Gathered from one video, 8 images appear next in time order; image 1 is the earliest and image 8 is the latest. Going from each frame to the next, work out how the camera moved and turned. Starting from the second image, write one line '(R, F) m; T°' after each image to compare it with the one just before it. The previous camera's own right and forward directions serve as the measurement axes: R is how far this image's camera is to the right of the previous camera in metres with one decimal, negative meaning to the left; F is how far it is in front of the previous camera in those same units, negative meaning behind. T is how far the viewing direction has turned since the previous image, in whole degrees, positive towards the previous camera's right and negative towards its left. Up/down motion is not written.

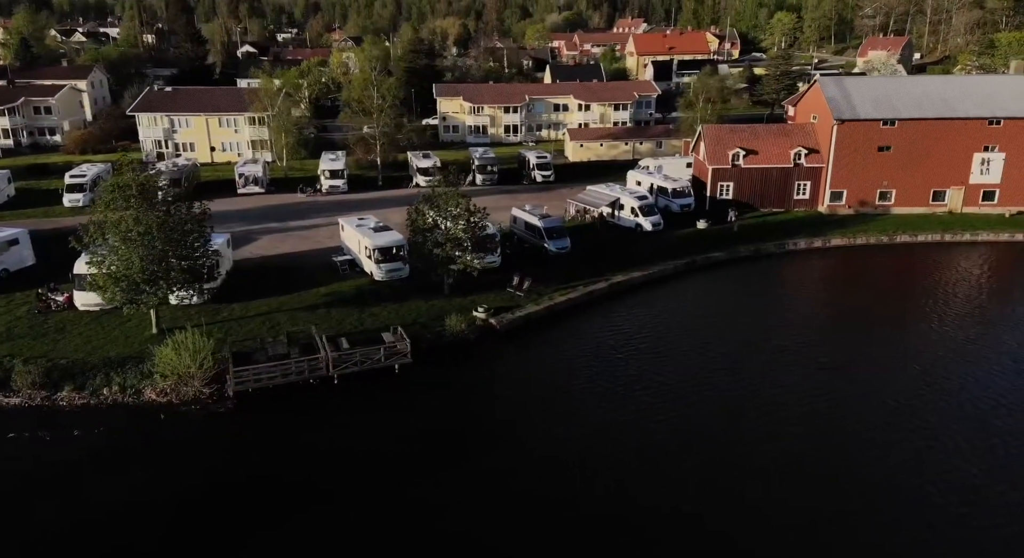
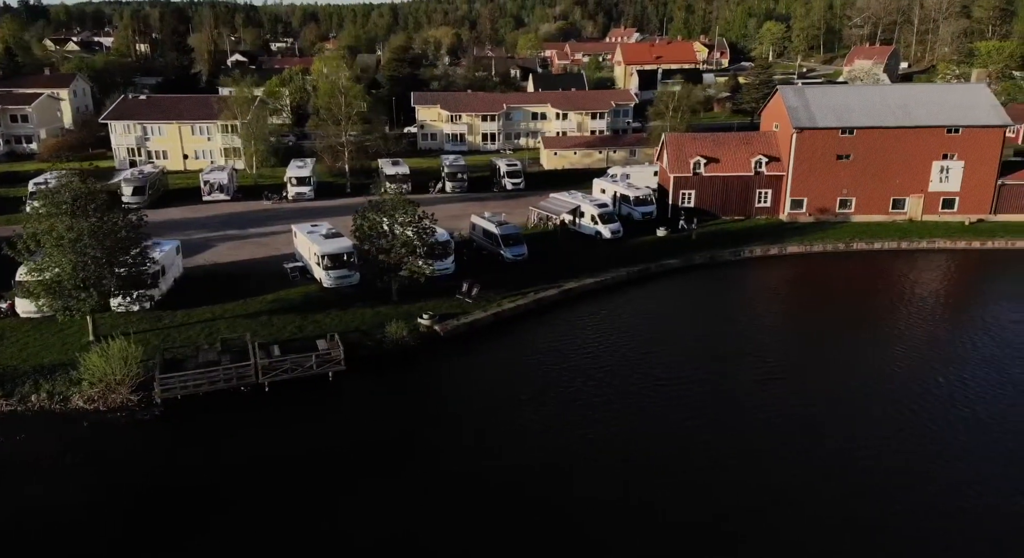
(+2.1, 0.0) m; 0°
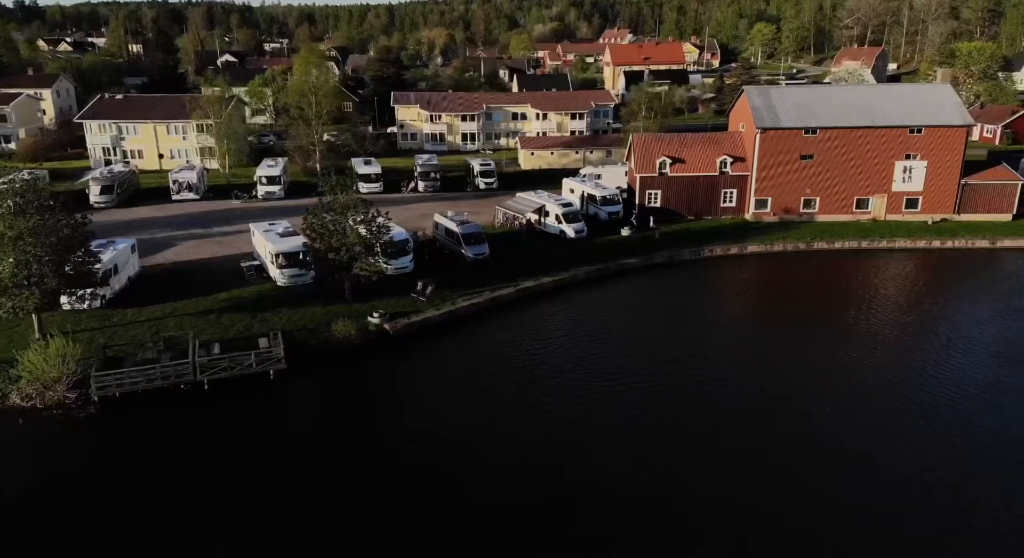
(+1.9, 0.0) m; 0°
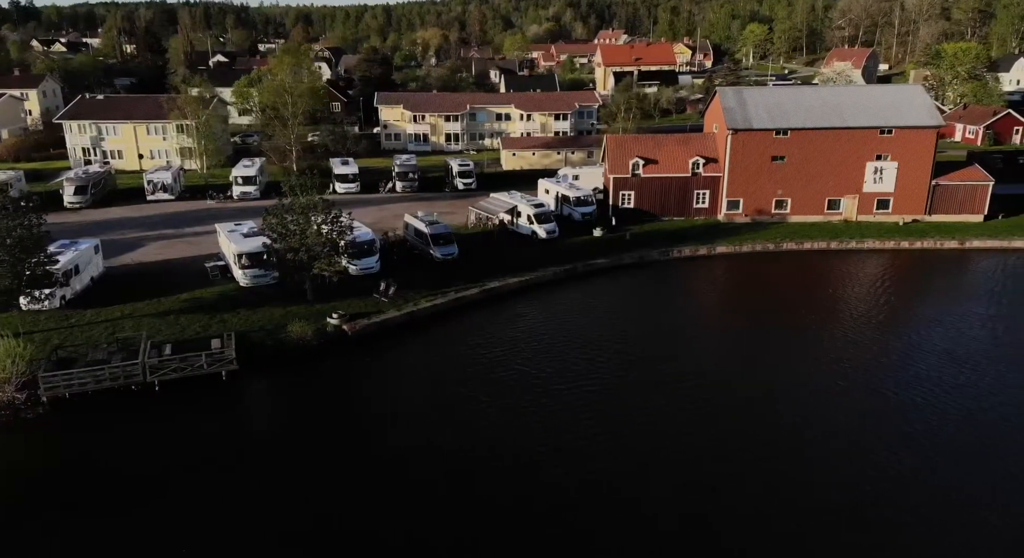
(+1.5, 0.0) m; 0°
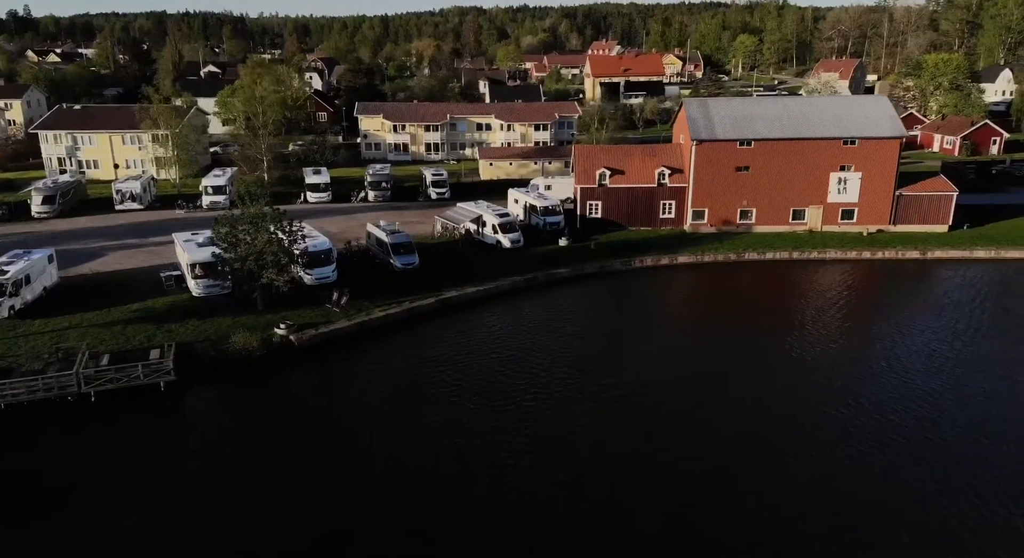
(+1.9, +0.1) m; 0°
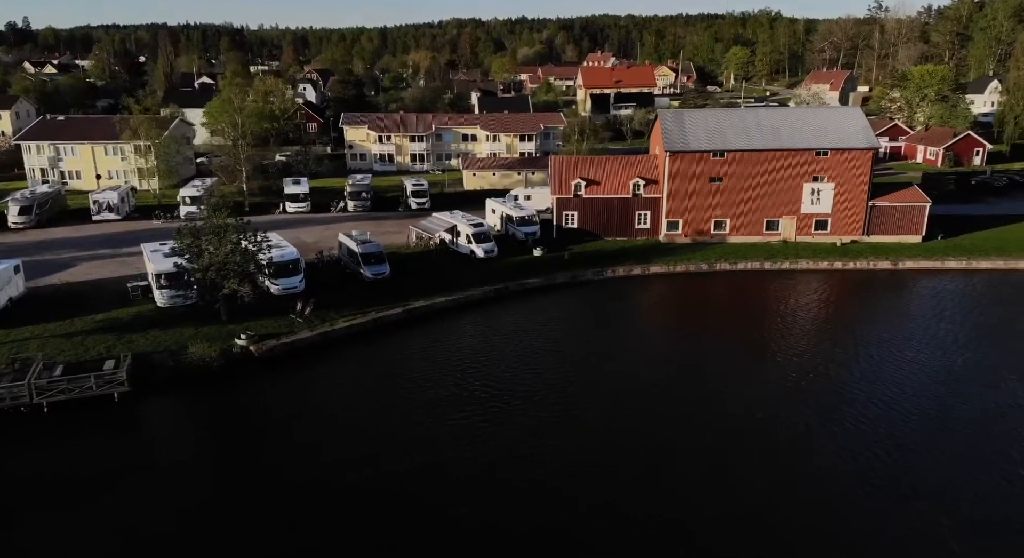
(+1.4, +0.1) m; 0°
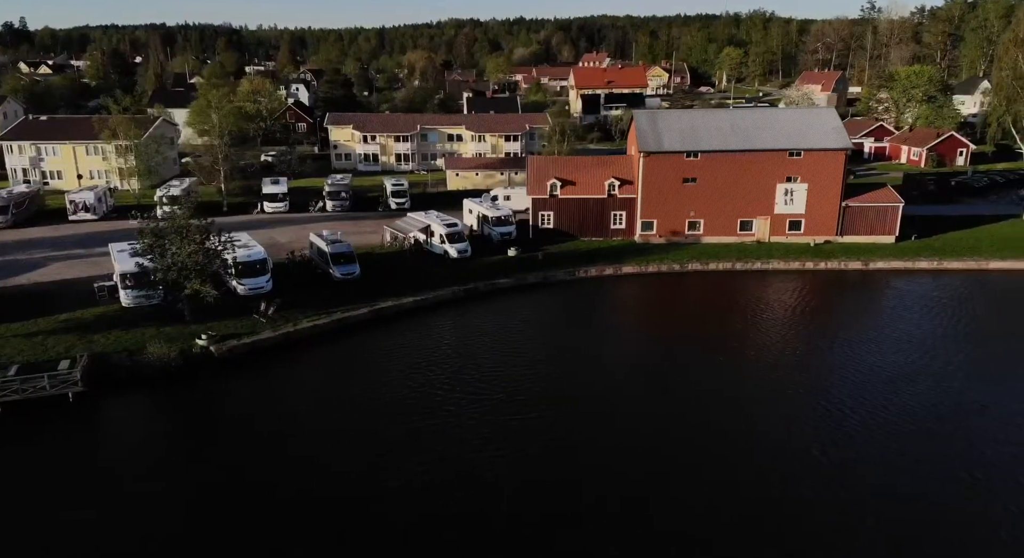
(+1.4, 0.0) m; 0°
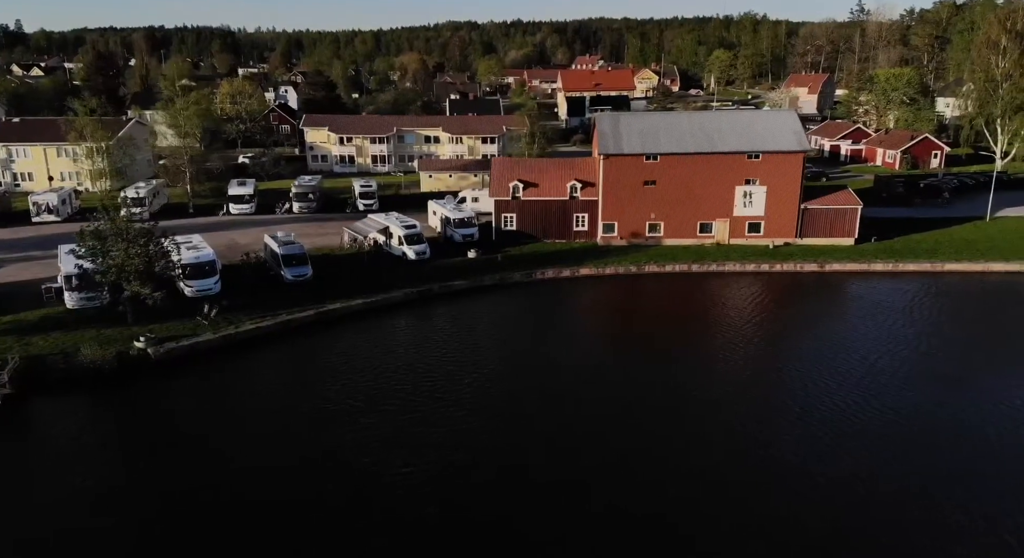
(+2.1, +0.1) m; 0°
